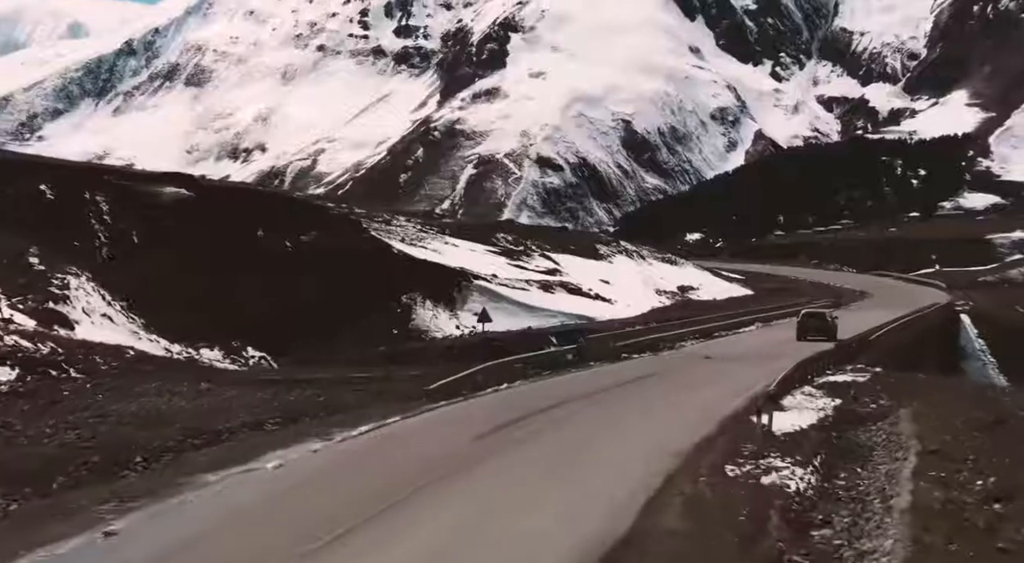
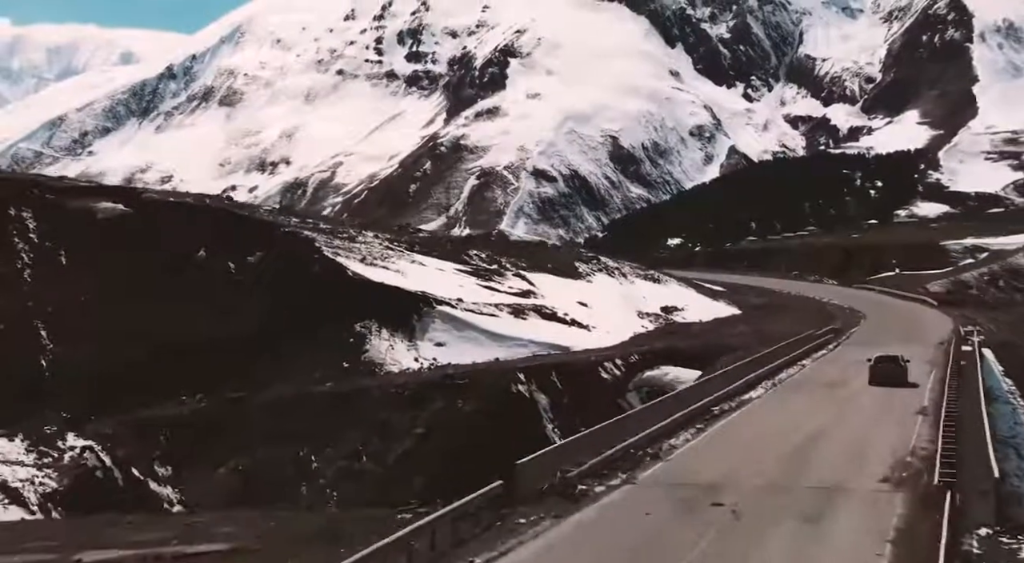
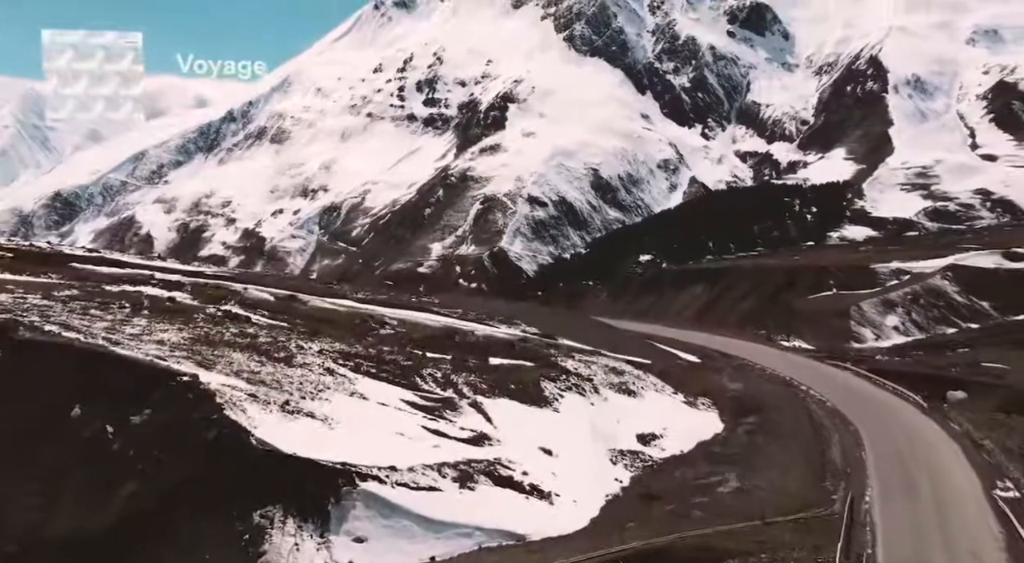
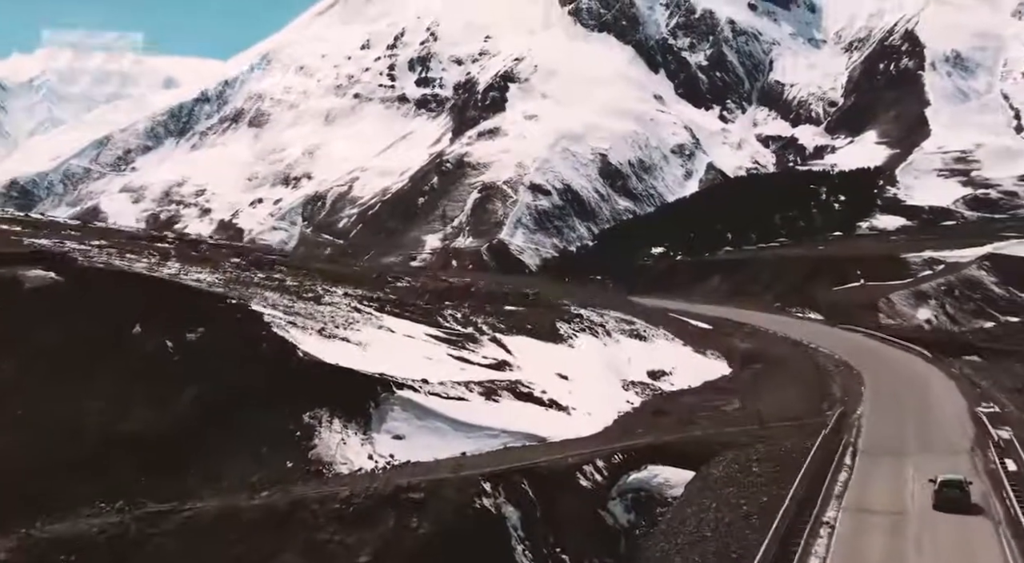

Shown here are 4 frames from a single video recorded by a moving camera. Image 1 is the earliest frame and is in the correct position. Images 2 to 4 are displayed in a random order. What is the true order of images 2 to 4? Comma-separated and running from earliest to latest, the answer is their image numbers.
2, 4, 3
